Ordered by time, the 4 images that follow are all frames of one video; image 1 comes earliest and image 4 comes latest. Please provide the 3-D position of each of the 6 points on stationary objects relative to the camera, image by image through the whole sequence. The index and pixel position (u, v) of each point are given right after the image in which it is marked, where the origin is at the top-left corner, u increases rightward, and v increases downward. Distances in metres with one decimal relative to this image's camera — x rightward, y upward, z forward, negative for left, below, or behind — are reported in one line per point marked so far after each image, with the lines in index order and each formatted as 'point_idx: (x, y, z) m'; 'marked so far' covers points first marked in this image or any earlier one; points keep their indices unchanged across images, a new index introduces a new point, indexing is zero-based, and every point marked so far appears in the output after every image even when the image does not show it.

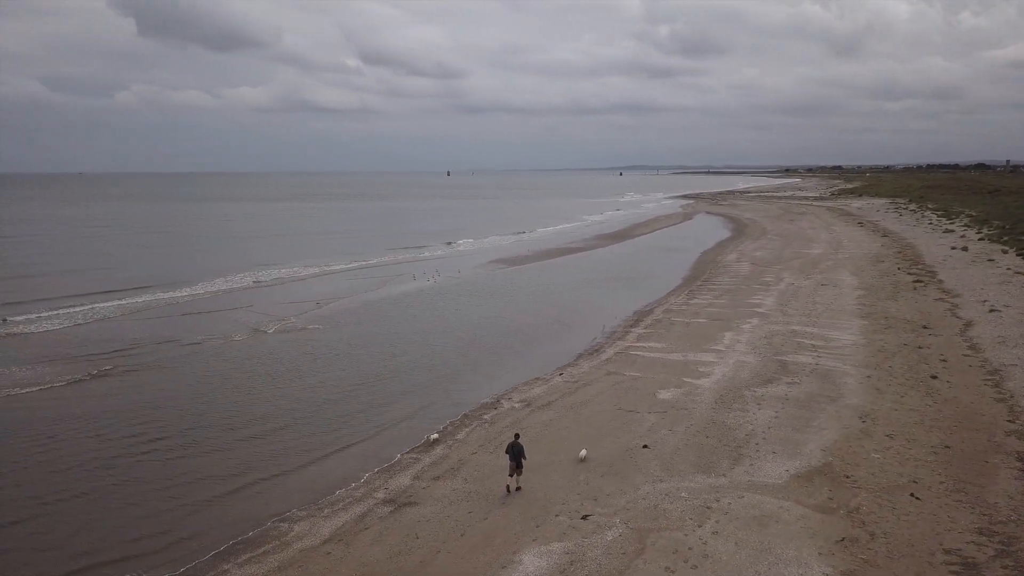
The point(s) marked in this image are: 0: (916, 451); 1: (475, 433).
0: (+6.5, -2.6, +13.4) m
1: (-0.7, -2.6, +14.8) m
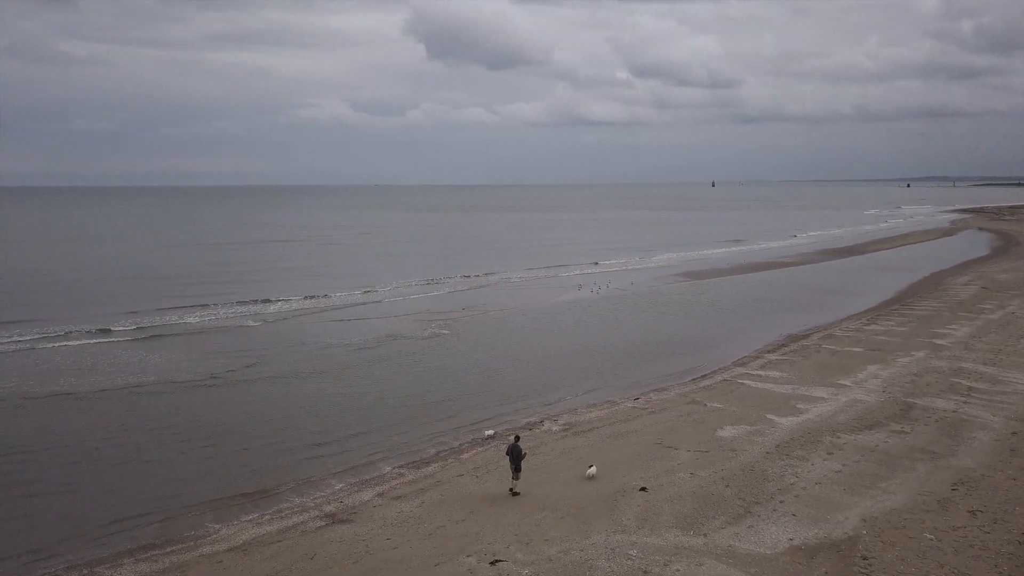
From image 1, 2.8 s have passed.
0: (+5.8, -3.0, +10.1) m
1: (-0.5, -2.7, +13.8) m
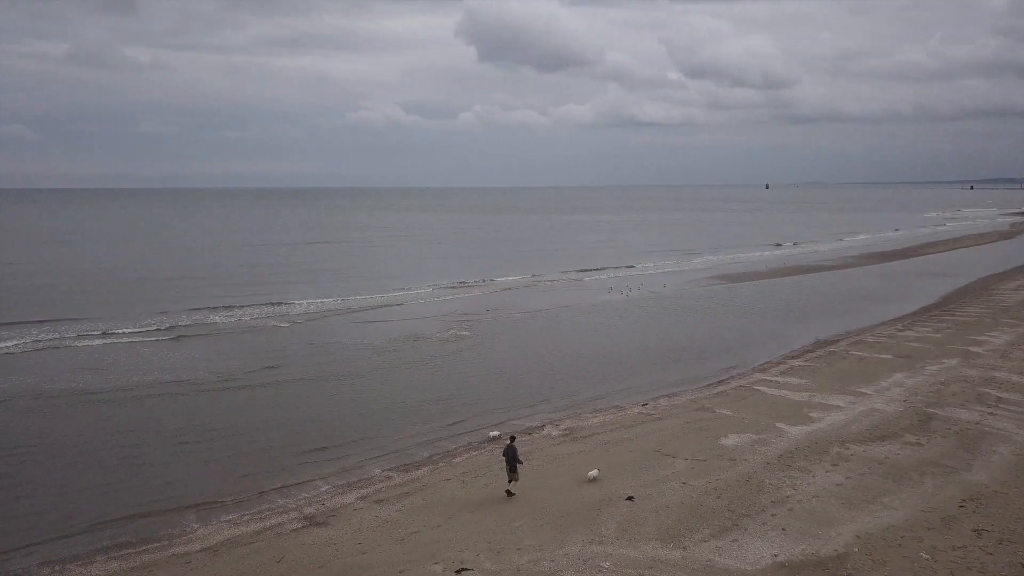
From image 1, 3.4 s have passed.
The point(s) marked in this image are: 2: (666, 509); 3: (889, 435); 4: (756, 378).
0: (+5.5, -3.1, +9.5) m
1: (-0.6, -2.8, +13.5) m
2: (+2.0, -2.9, +11.0) m
3: (+6.4, -2.5, +14.1) m
4: (+5.5, -2.0, +19.0) m
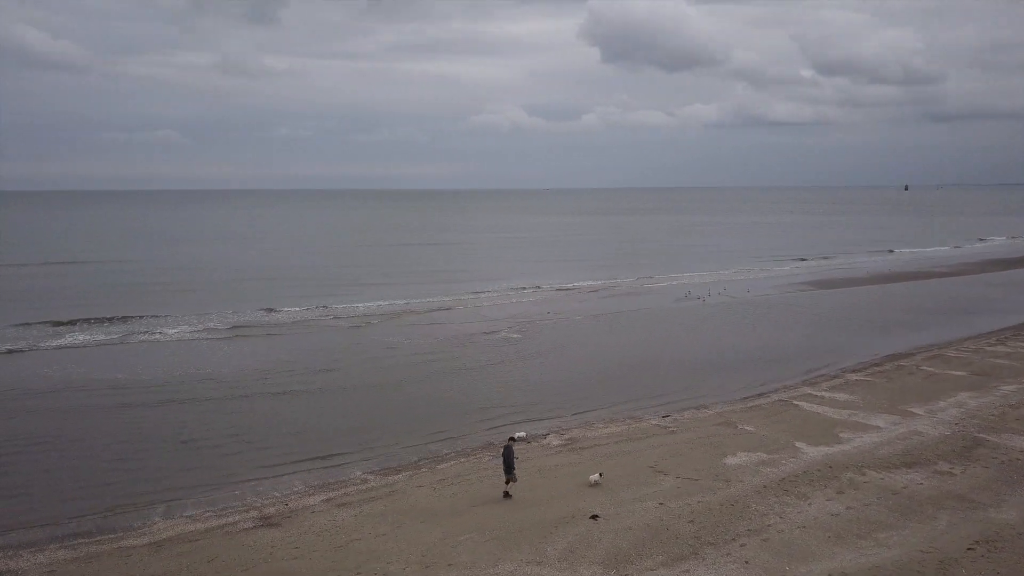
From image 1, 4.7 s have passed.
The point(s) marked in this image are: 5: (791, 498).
0: (+4.6, -3.2, +8.2) m
1: (-0.8, -2.8, +13.1) m
2: (+1.4, -3.0, +10.2) m
3: (+6.2, -2.6, +12.6) m
4: (+6.1, -2.2, +17.6) m
5: (+3.7, -2.8, +11.1) m
